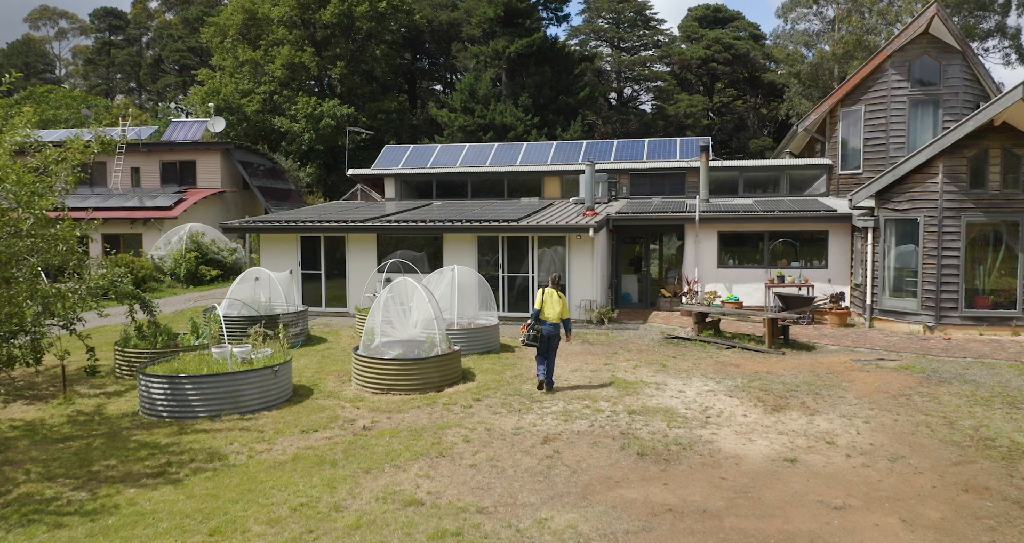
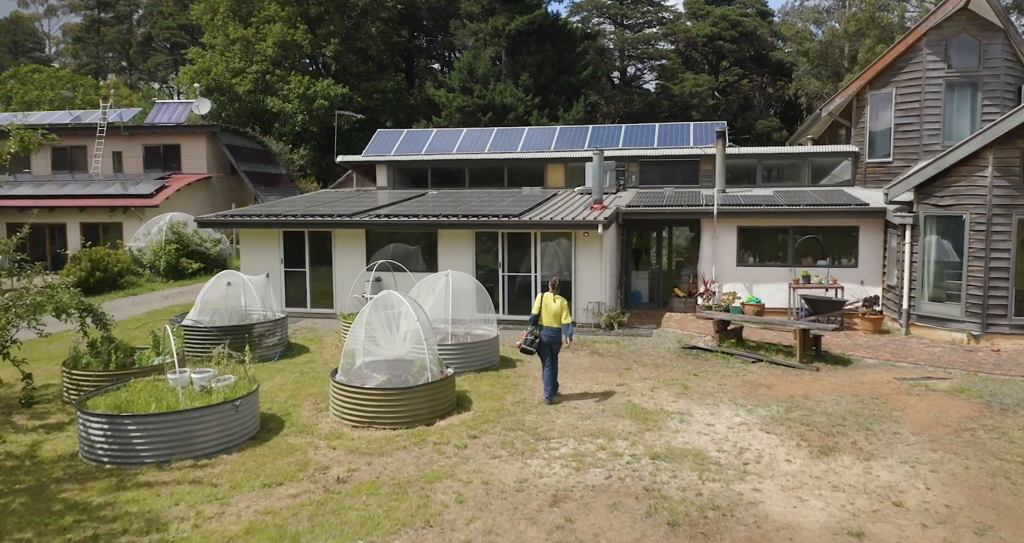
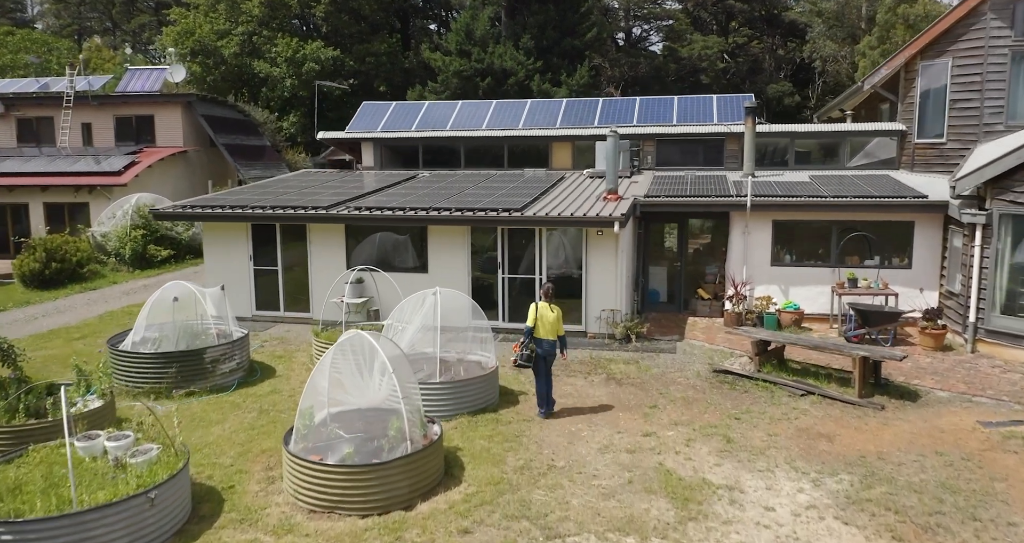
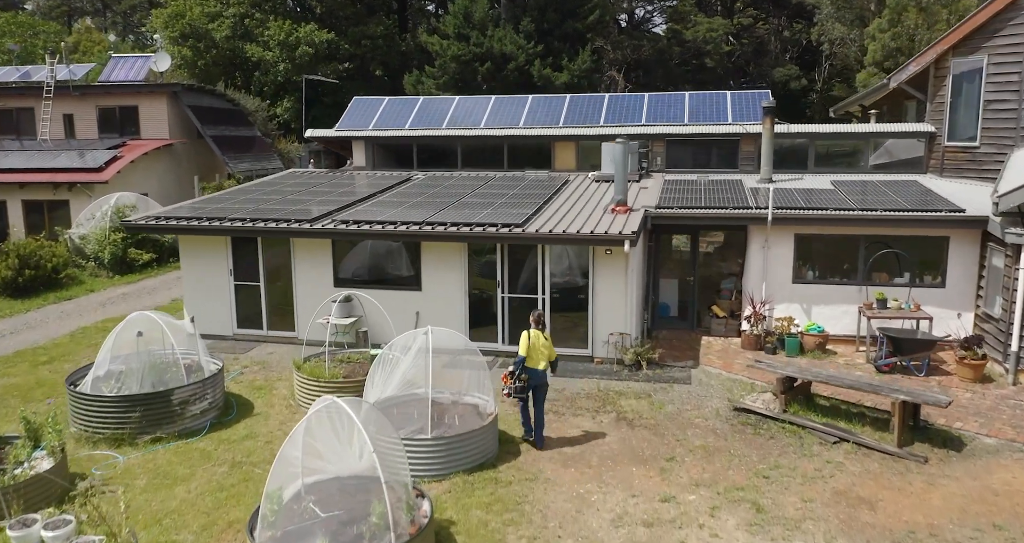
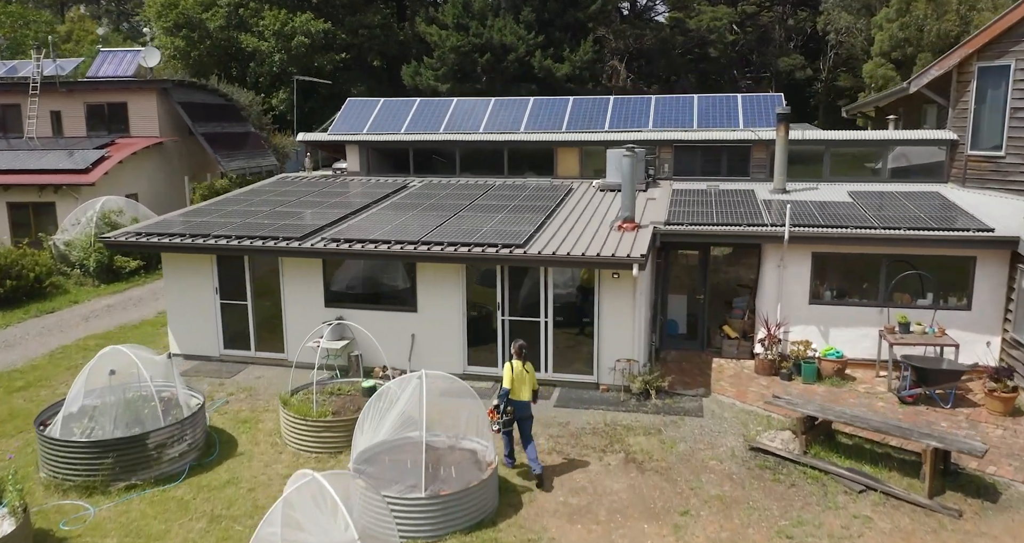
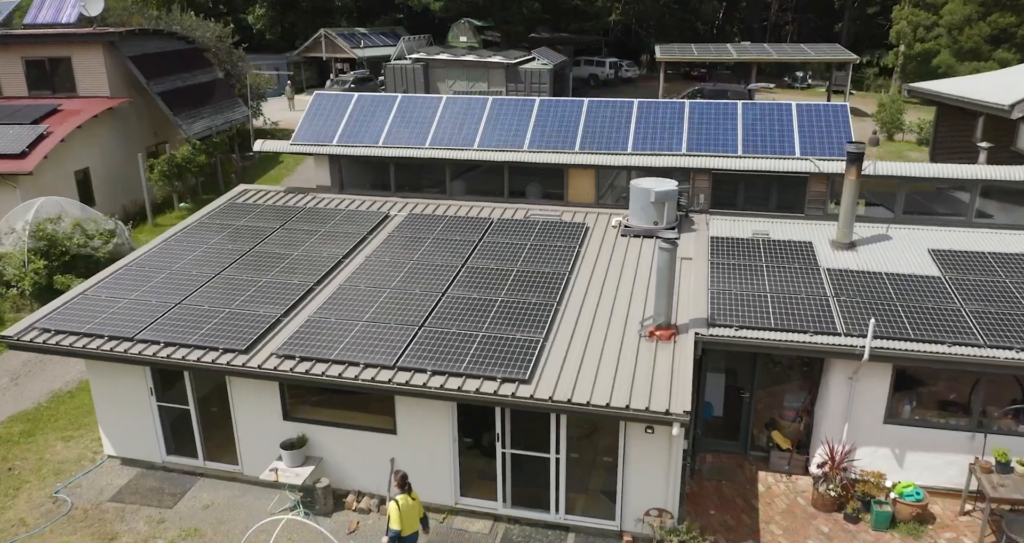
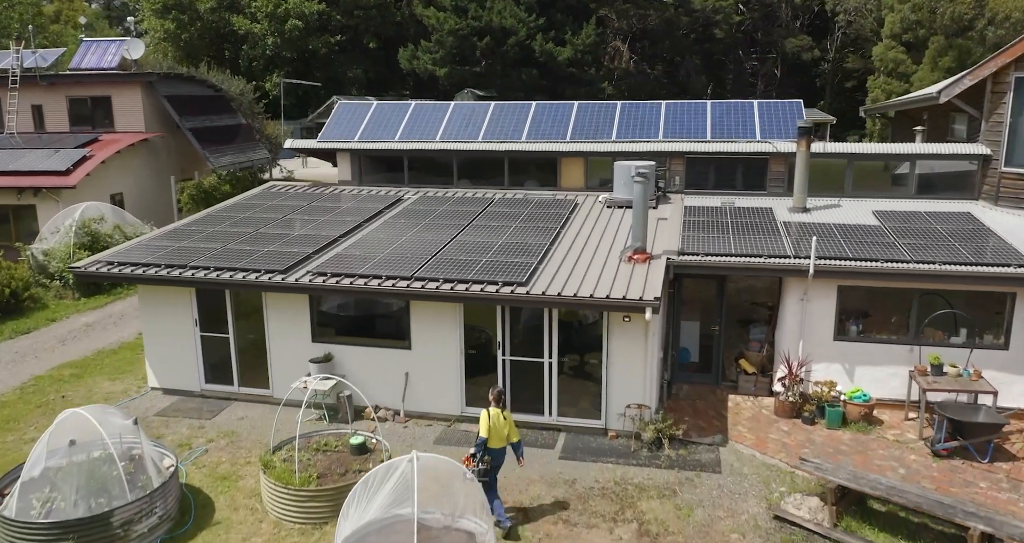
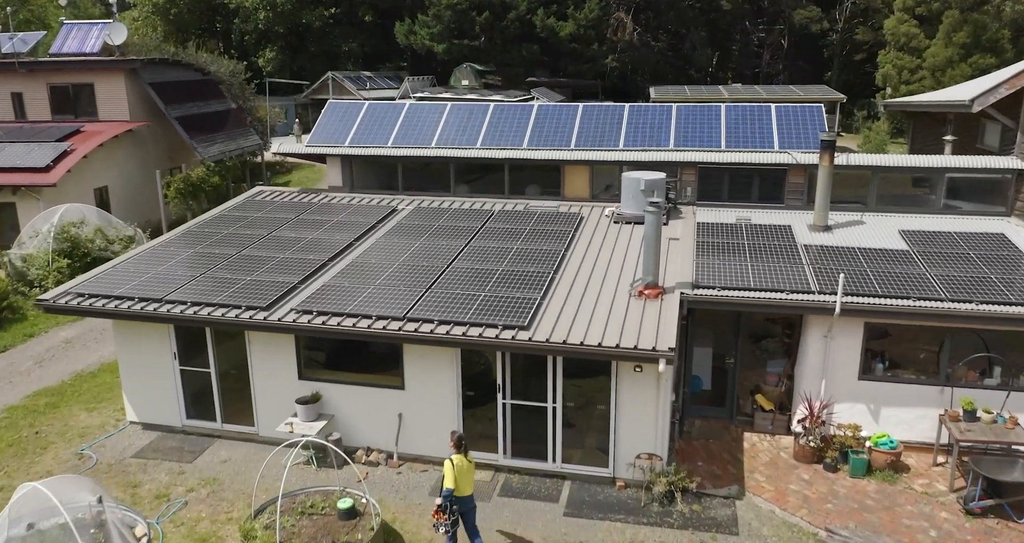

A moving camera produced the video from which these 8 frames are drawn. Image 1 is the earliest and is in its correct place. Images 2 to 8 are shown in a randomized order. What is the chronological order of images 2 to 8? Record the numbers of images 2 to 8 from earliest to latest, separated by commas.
2, 3, 4, 5, 7, 8, 6
